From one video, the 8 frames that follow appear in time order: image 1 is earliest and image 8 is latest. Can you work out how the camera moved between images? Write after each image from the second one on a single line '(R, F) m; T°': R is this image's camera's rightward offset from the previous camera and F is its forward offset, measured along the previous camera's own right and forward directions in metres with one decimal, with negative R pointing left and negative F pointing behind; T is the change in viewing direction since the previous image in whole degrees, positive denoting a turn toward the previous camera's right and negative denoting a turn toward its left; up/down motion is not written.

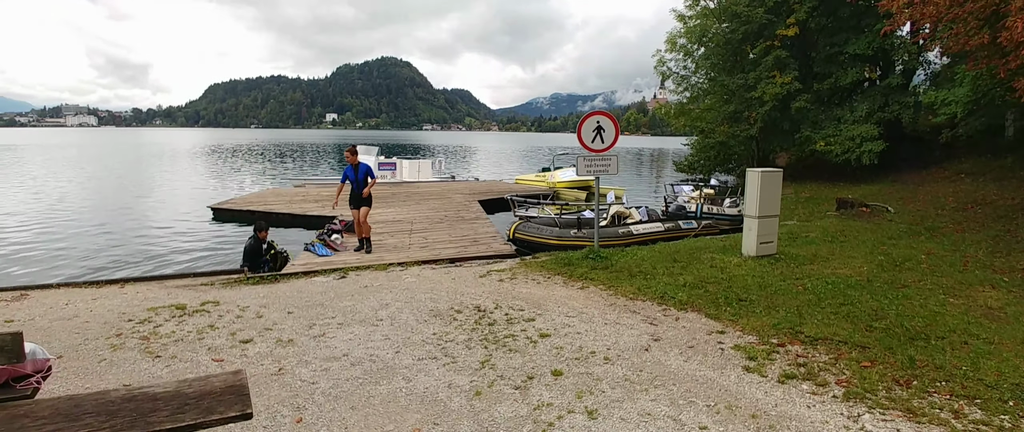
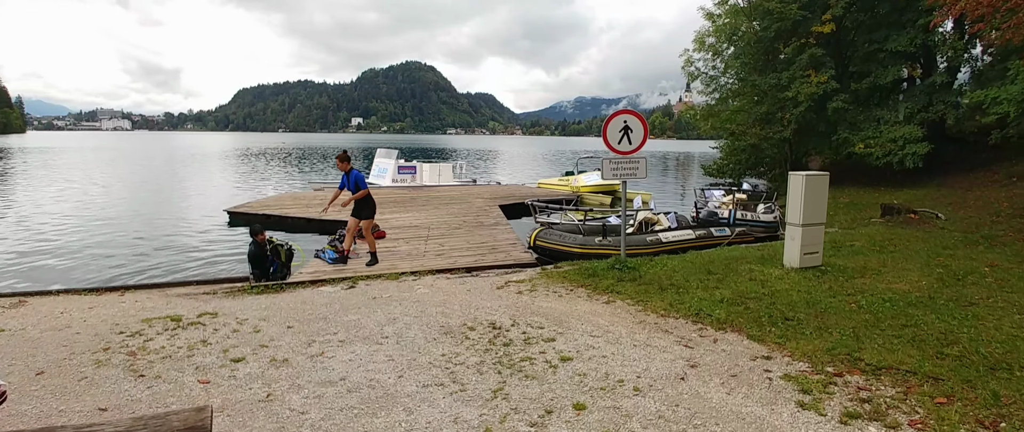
(0.0, +0.6) m; -2°
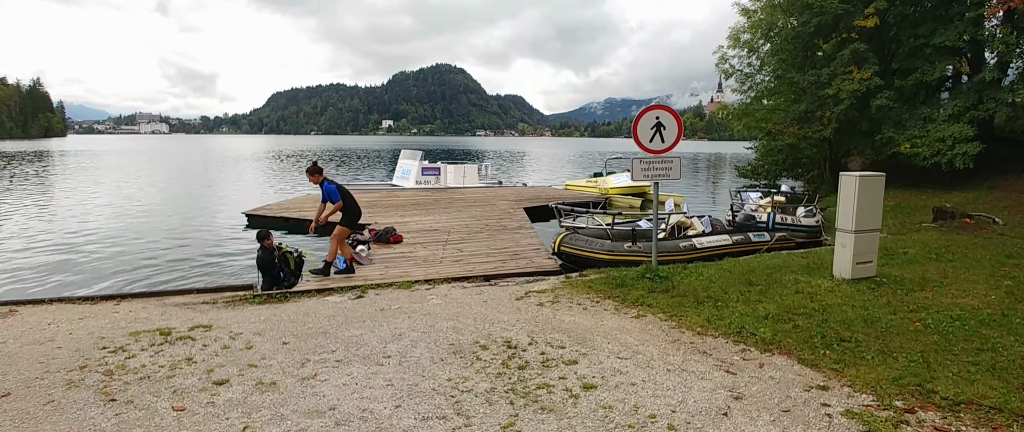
(+0.1, +0.6) m; -2°
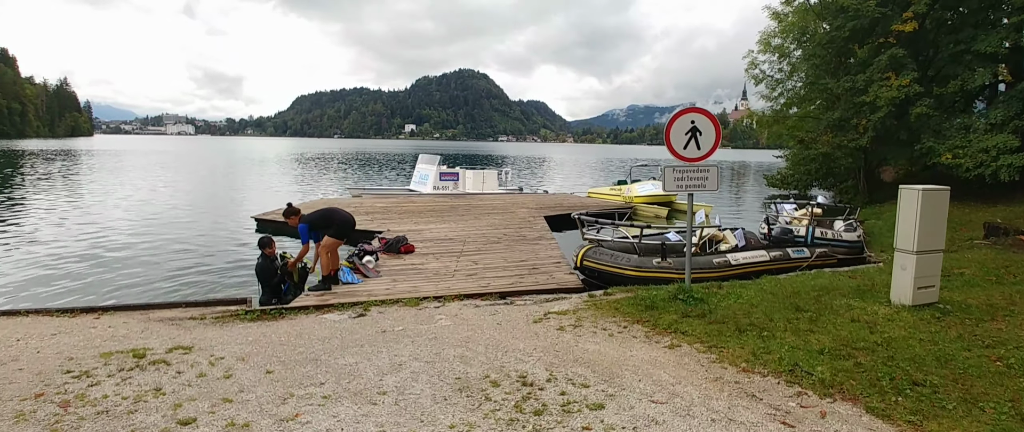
(0.0, +0.7) m; -2°
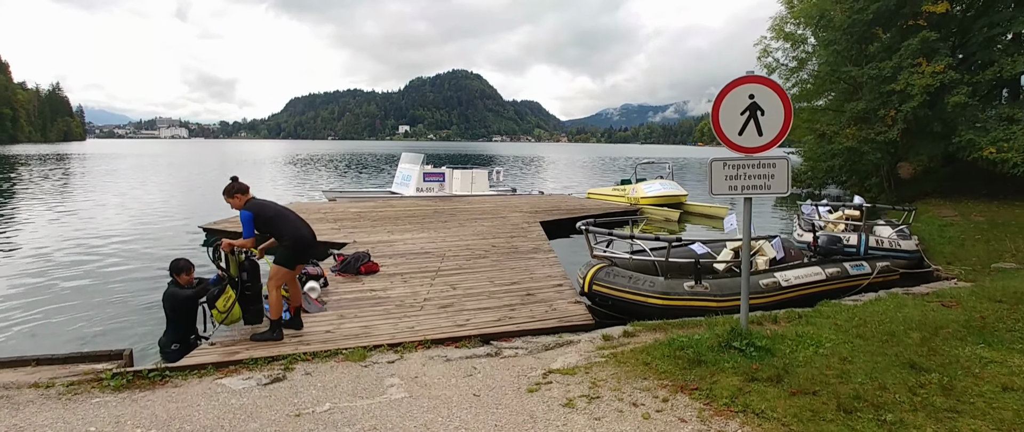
(+0.1, +2.0) m; 0°
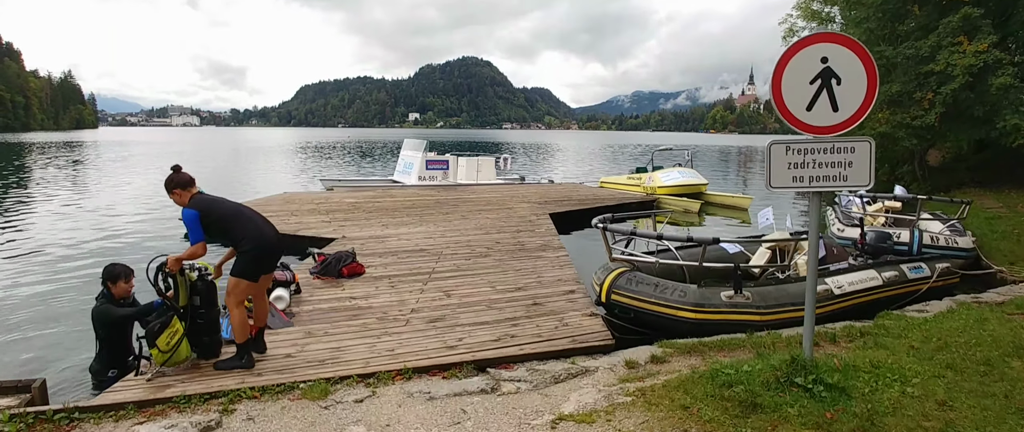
(+0.1, +1.0) m; -1°
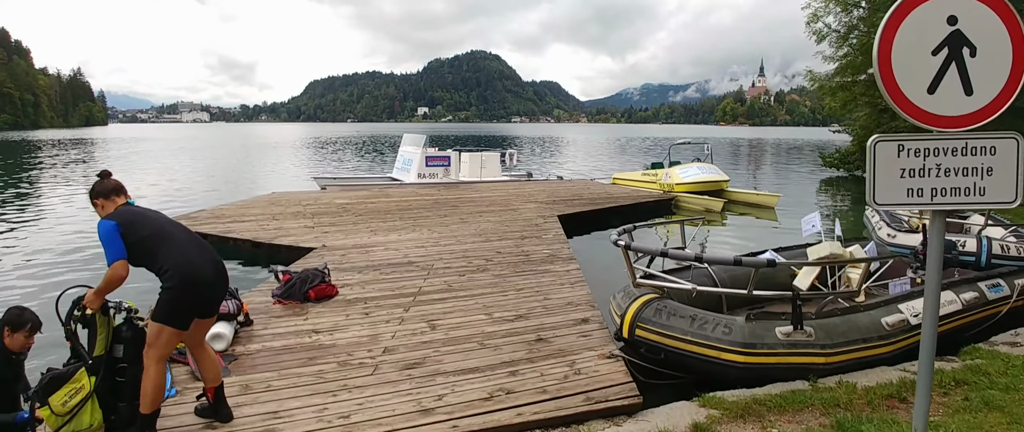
(+0.1, +1.1) m; -1°
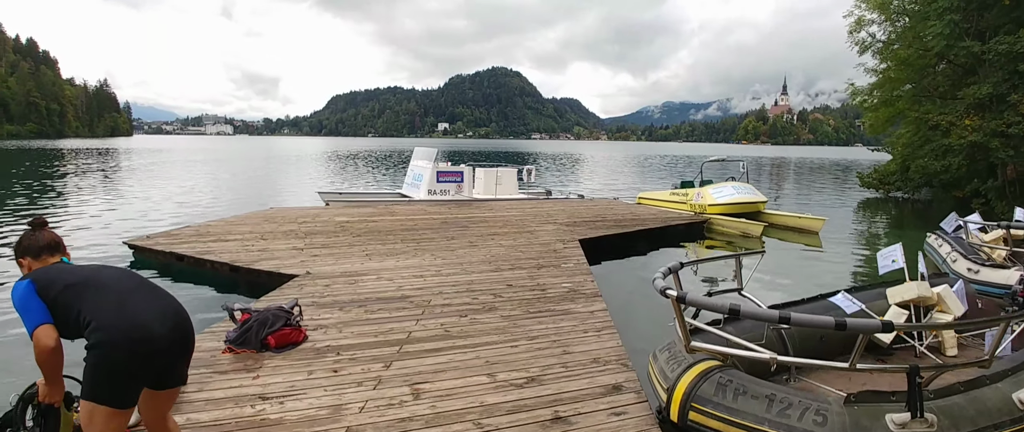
(0.0, +1.2) m; -1°
